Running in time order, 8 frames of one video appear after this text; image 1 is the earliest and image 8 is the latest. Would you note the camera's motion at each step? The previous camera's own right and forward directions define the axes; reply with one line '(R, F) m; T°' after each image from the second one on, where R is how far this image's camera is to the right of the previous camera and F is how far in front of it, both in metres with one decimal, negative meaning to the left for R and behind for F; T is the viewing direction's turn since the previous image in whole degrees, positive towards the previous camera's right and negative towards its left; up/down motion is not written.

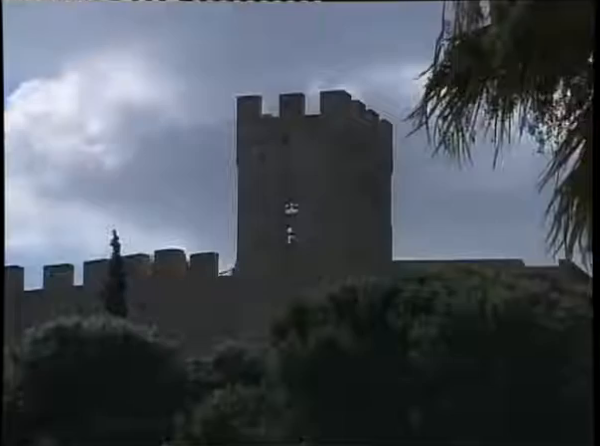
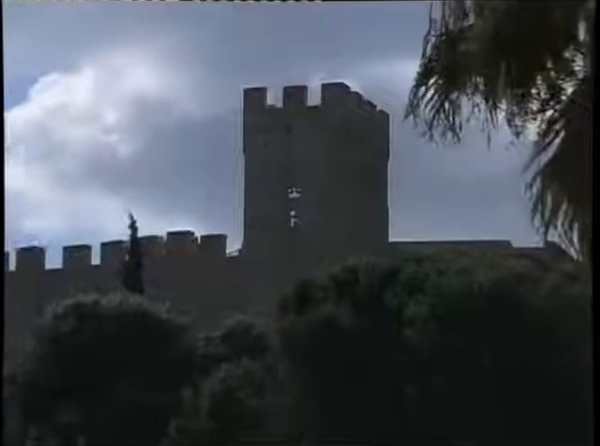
(0.0, -0.3) m; -1°
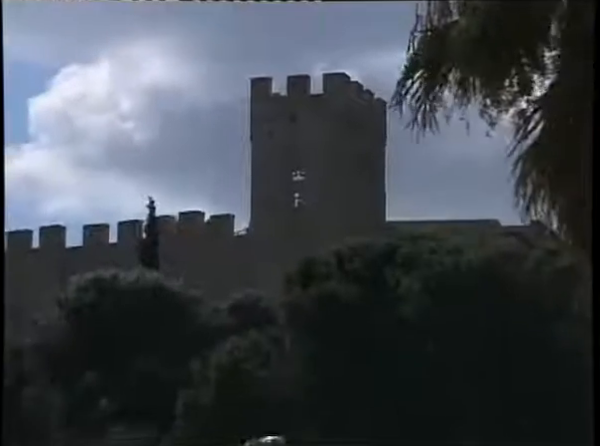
(+0.1, -0.3) m; -1°
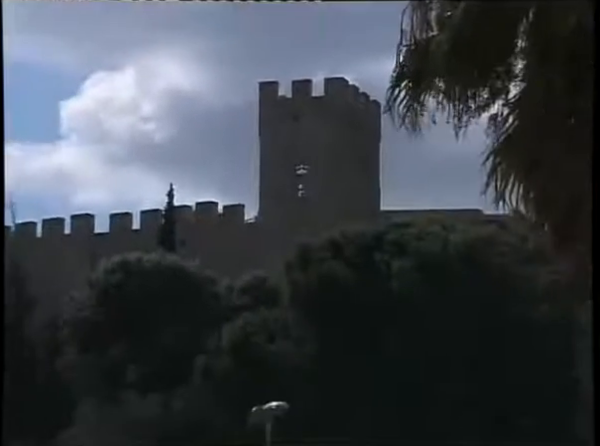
(+0.1, -0.5) m; -1°
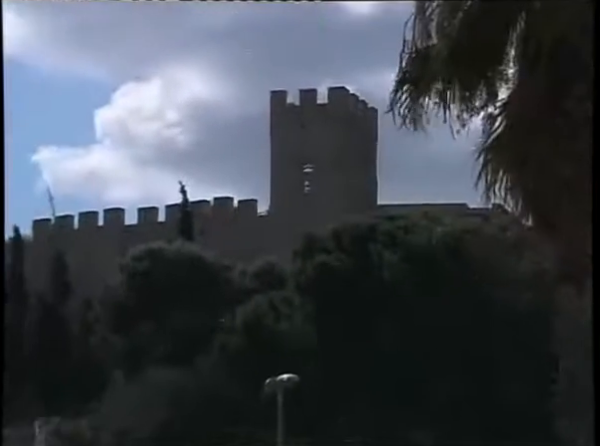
(+0.1, -0.6) m; -1°
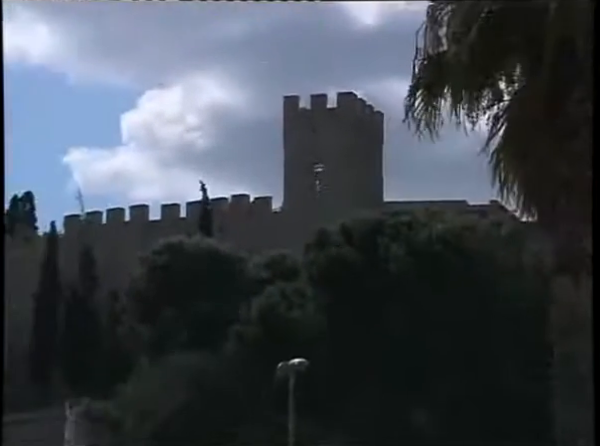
(0.0, -0.4) m; -1°
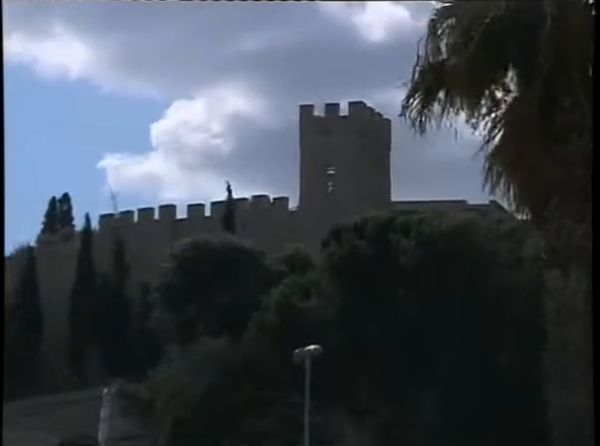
(0.0, -0.5) m; -1°
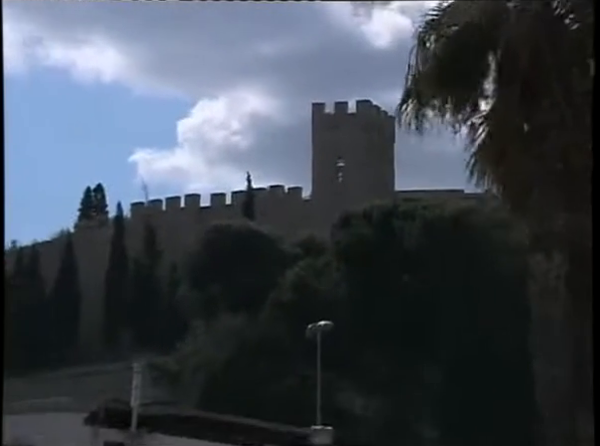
(0.0, -0.7) m; -1°
